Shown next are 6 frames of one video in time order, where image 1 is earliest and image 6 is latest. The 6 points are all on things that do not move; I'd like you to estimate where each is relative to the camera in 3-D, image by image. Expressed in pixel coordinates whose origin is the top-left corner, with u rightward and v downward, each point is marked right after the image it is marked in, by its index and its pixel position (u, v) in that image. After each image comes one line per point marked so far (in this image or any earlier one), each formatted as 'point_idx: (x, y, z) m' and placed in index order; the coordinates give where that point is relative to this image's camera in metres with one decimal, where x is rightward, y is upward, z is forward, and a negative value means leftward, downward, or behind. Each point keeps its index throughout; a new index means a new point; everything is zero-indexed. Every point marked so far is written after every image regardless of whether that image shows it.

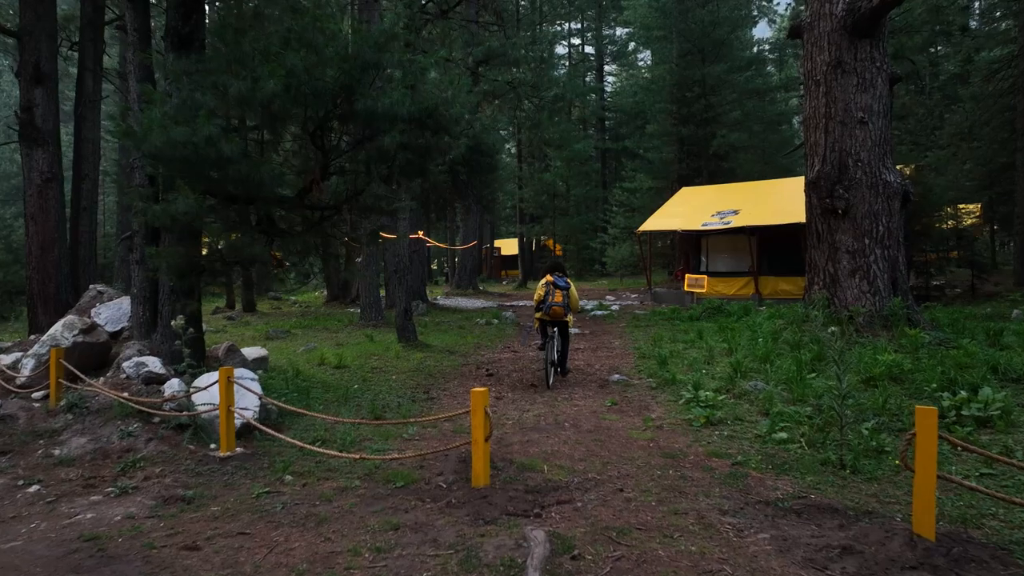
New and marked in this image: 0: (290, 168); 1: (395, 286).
0: (-2.6, +1.4, +7.8) m
1: (-2.2, 0.0, +12.6) m
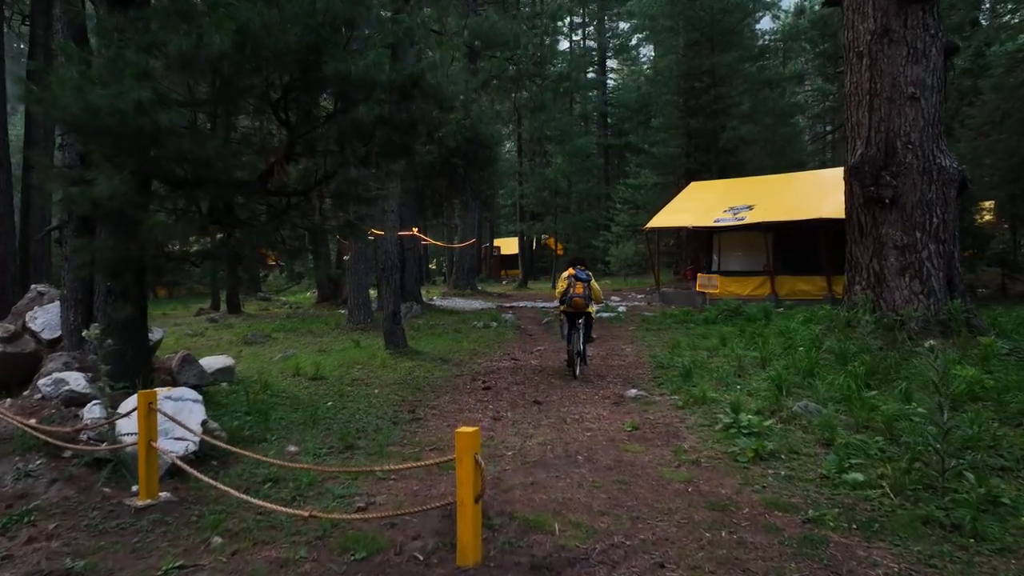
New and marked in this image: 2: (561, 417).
0: (-2.6, +1.4, +6.6) m
1: (-2.2, 0.0, +11.4) m
2: (+0.5, -1.3, +6.8) m
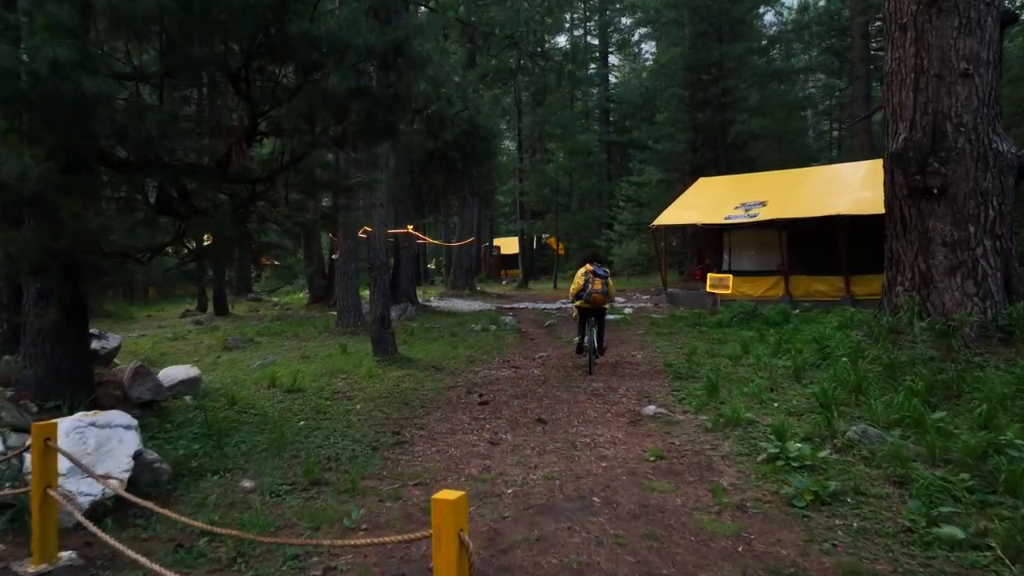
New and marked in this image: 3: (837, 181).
0: (-2.6, +1.4, +5.6) m
1: (-2.2, 0.0, +10.4) m
2: (+0.5, -1.3, +5.8) m
3: (+9.1, +3.0, +19.0) m
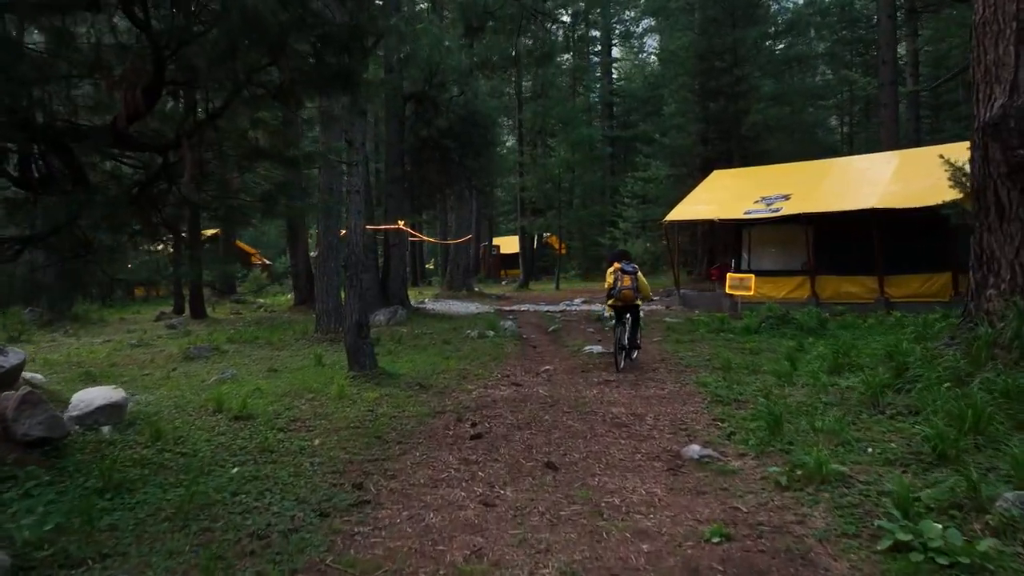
0: (-2.6, +1.3, +4.0) m
1: (-2.2, 0.0, +8.9) m
2: (+0.5, -1.3, +4.2) m
3: (+9.1, +3.0, +17.5) m
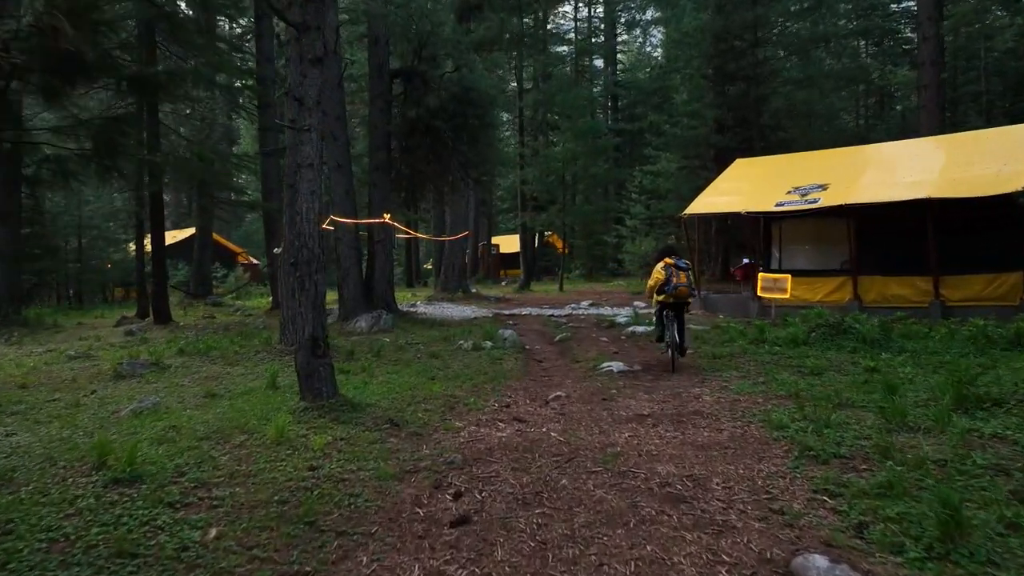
0: (-2.5, +1.3, +2.0) m
1: (-2.2, -0.1, +6.8) m
2: (+0.5, -1.4, +2.2) m
3: (+9.1, +3.0, +15.5) m
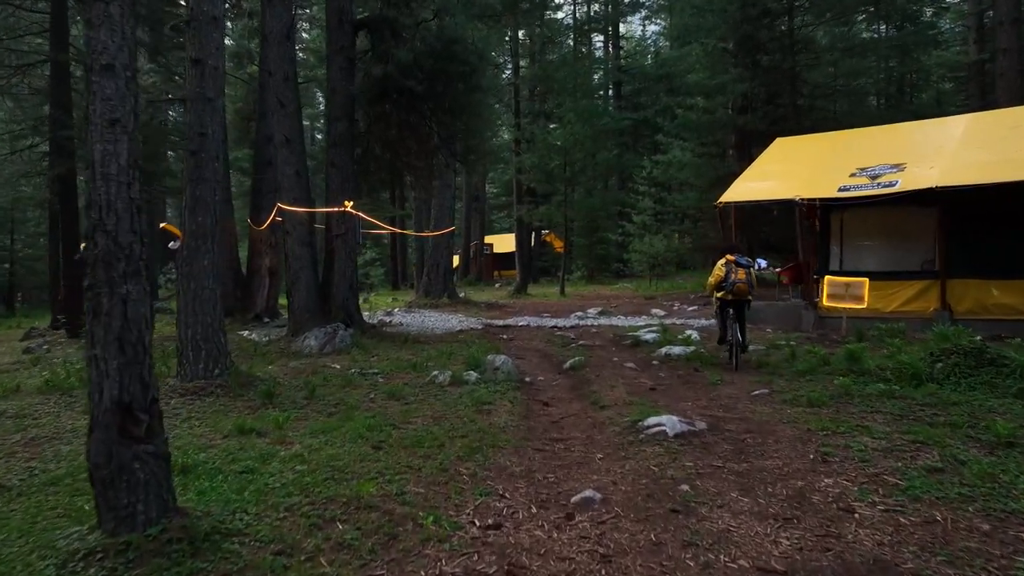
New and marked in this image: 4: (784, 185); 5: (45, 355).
0: (-2.5, +1.2, -1.2) m
1: (-2.2, -0.2, +3.6) m
2: (+0.5, -1.5, -1.0) m
3: (+9.0, +2.8, +12.3) m
4: (+5.2, +1.9, +12.9) m
5: (-8.1, -1.2, +11.8) m
